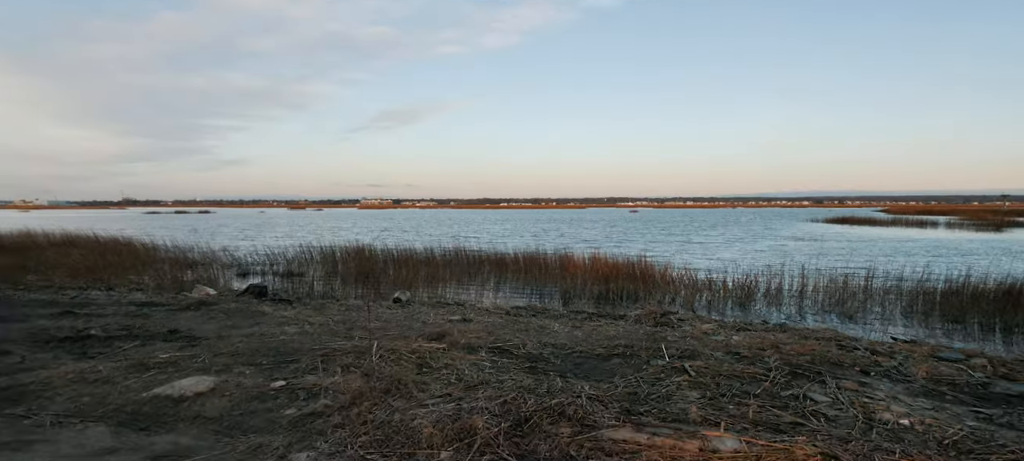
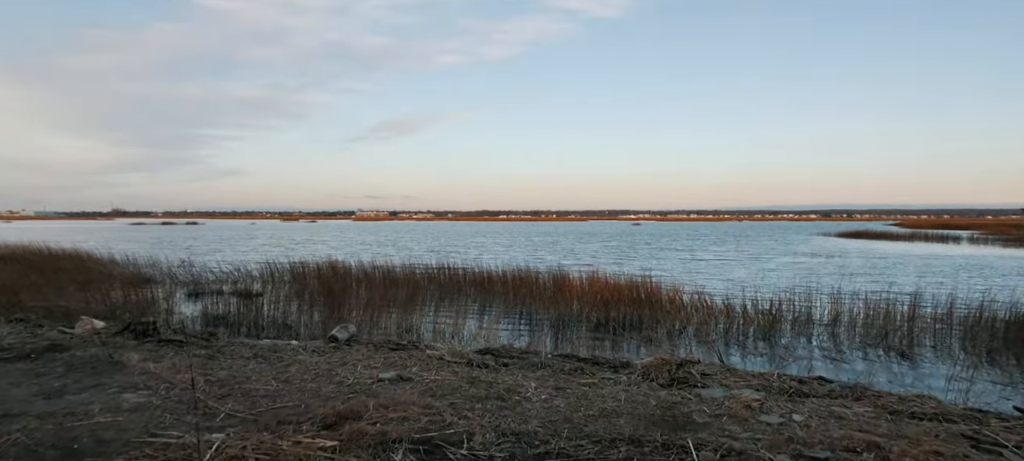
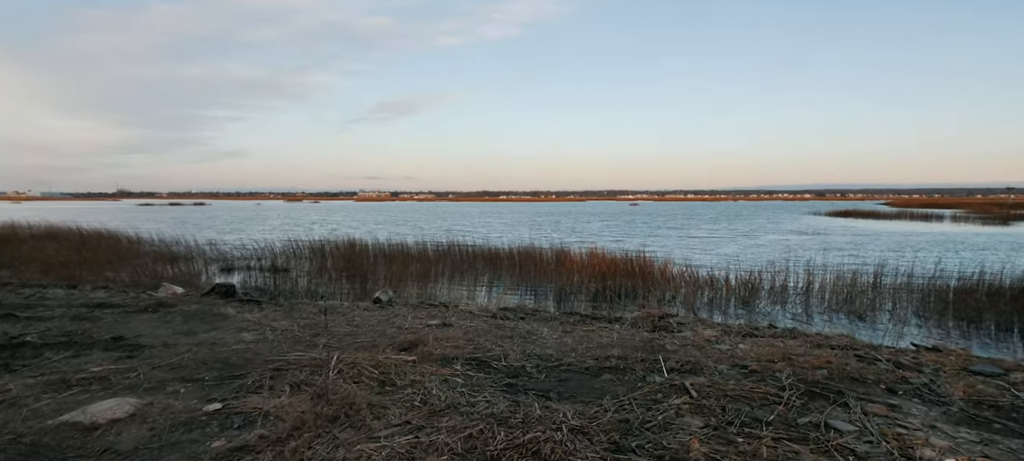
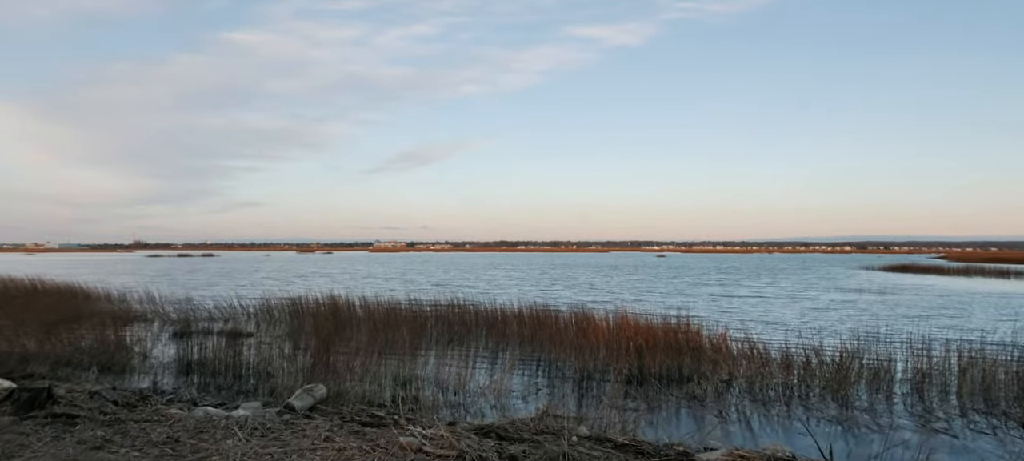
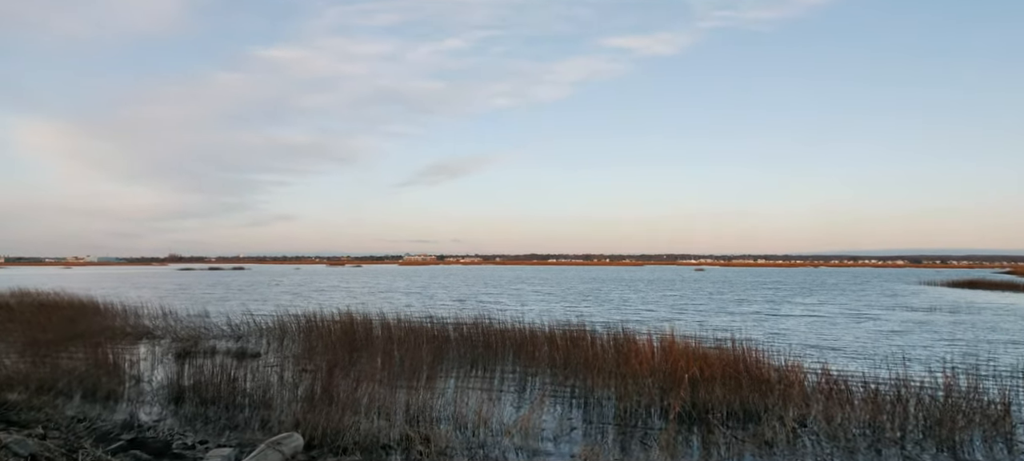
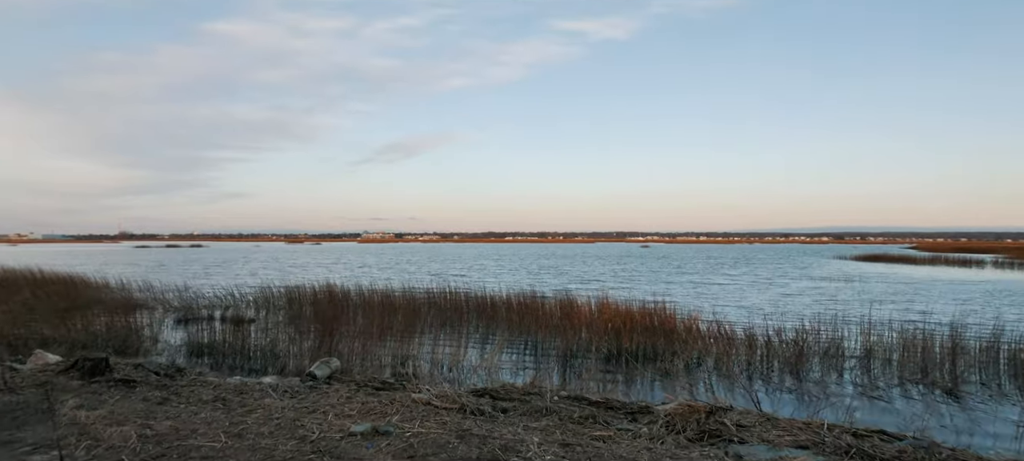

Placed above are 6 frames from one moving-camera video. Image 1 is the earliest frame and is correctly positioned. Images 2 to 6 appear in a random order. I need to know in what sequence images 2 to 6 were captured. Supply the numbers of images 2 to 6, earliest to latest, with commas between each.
3, 2, 6, 4, 5
